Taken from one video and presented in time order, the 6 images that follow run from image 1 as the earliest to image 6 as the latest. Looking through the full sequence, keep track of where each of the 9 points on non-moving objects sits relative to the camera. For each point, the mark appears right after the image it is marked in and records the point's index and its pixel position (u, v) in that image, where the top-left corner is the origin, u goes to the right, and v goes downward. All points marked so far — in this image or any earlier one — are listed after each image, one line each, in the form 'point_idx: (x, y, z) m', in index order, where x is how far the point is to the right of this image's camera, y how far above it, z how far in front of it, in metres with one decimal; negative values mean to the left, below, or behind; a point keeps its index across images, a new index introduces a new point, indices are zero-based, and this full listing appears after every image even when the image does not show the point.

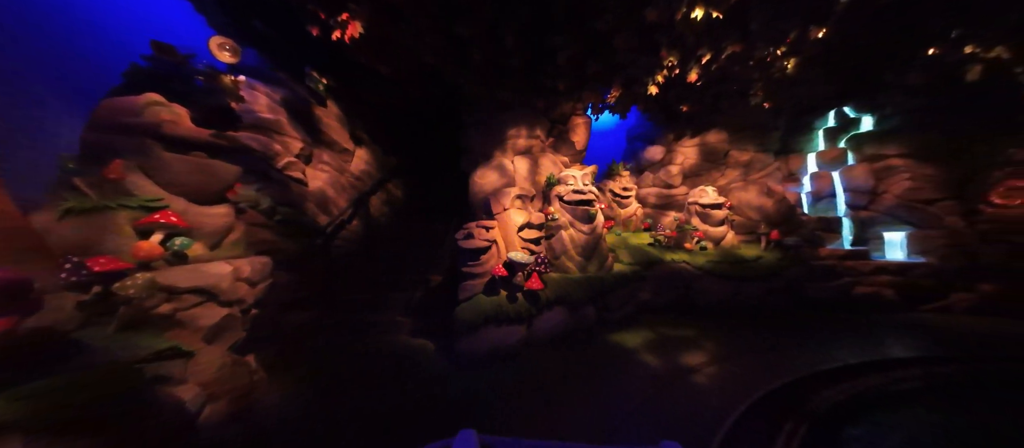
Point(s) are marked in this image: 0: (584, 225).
0: (+1.3, 0.0, +5.6) m
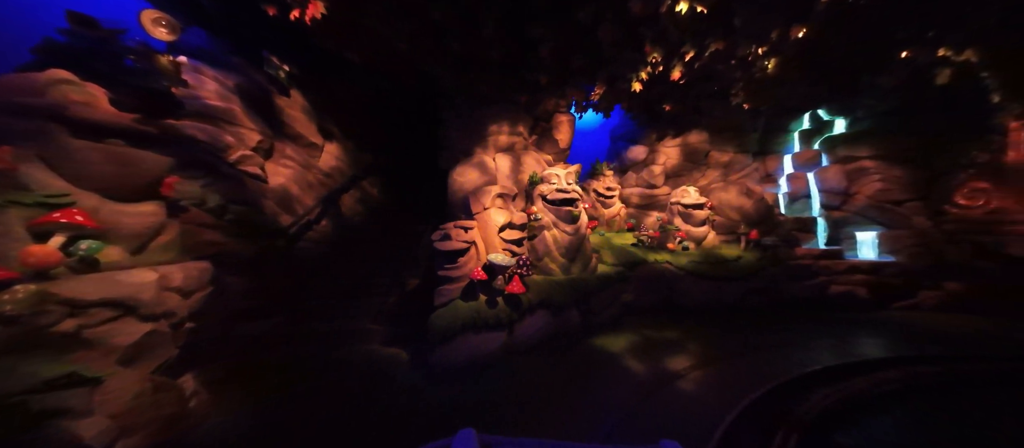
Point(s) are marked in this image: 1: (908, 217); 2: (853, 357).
0: (+1.0, 0.0, +5.4) m
1: (+9.4, +0.2, +7.5) m
2: (+4.8, -1.9, +4.4) m
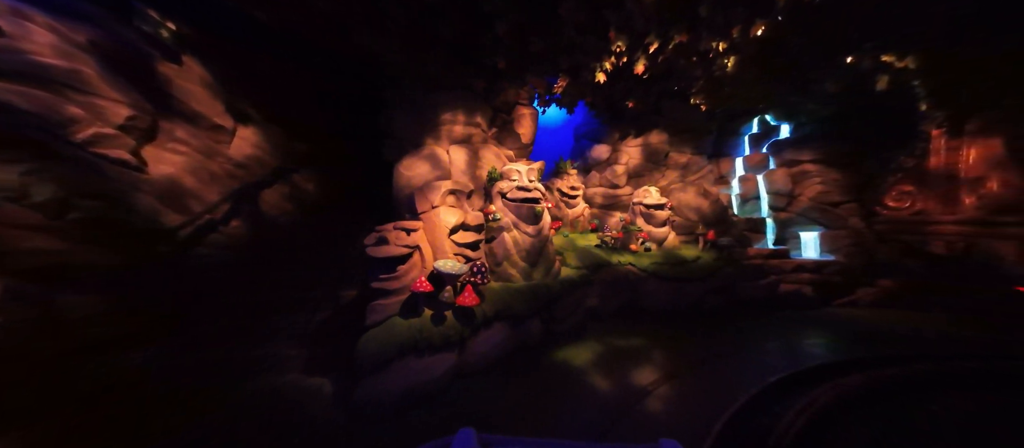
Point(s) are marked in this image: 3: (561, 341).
0: (+0.3, 0.0, +4.9) m
1: (+8.4, +0.2, +7.9) m
2: (+4.2, -1.9, +4.3) m
3: (+0.8, -1.8, +4.7) m
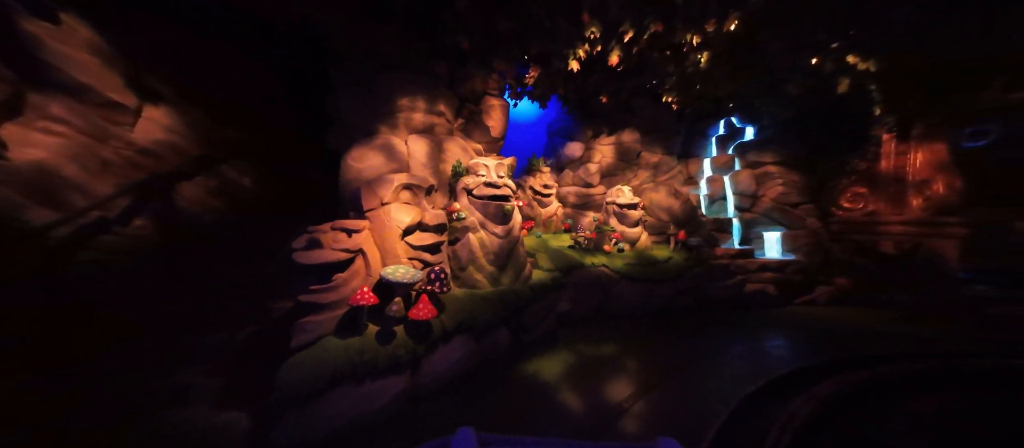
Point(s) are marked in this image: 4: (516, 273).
0: (-0.2, 0.0, +4.4) m
1: (+7.6, +0.2, +8.1) m
2: (+3.7, -1.9, +4.2) m
3: (+0.3, -1.8, +4.3) m
4: (+0.1, -0.7, +4.6) m
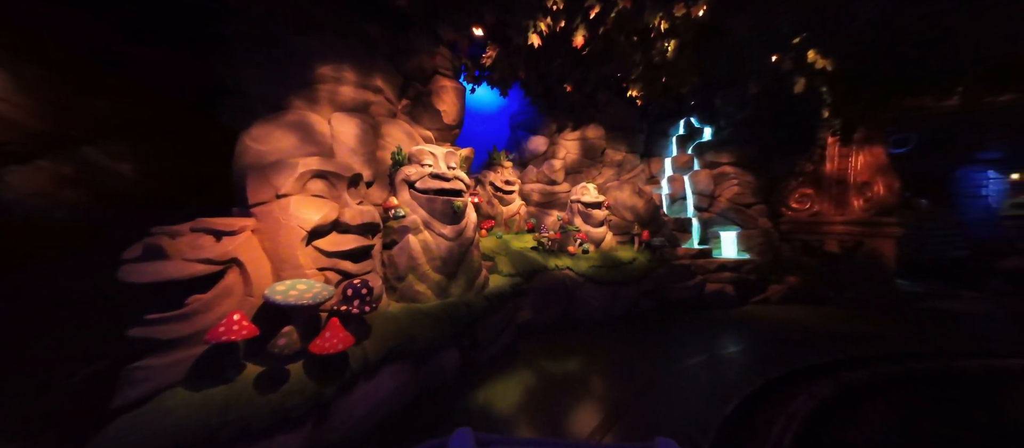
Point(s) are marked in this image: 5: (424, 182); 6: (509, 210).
0: (-0.8, 0.0, +3.7) m
1: (+6.6, +0.2, +8.2) m
2: (+3.1, -1.9, +3.9) m
3: (-0.3, -1.8, +3.7) m
4: (-0.6, -0.7, +3.9) m
5: (-1.1, +0.5, +3.7) m
6: (-0.1, +0.3, +6.9) m
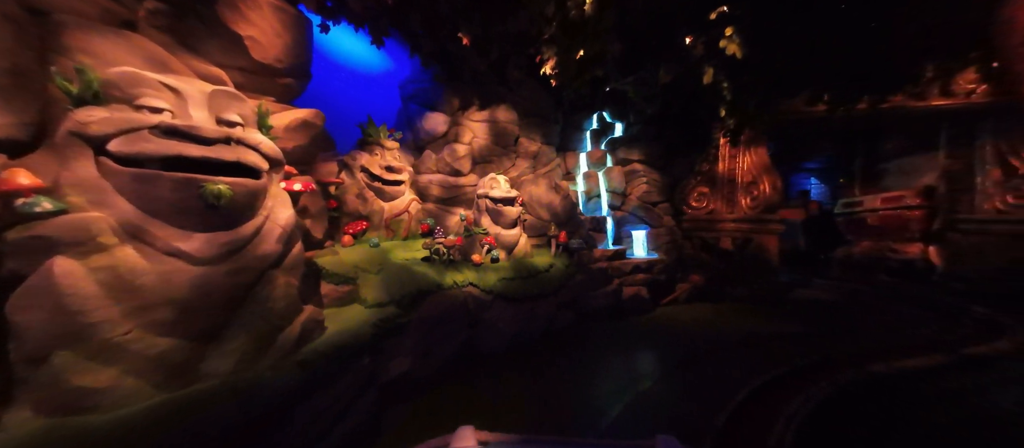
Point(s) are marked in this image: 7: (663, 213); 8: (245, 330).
0: (-1.9, -0.1, +2.0) m
1: (+4.1, +0.2, +8.2) m
2: (+1.9, -1.9, +3.1) m
3: (-1.4, -1.8, +2.1) m
4: (-1.7, -0.8, +2.2) m
5: (-2.2, +0.5, +1.9) m
6: (-2.0, +0.3, +5.3) m
7: (+4.2, +0.3, +8.3) m
8: (-1.7, -0.7, +2.3) m
